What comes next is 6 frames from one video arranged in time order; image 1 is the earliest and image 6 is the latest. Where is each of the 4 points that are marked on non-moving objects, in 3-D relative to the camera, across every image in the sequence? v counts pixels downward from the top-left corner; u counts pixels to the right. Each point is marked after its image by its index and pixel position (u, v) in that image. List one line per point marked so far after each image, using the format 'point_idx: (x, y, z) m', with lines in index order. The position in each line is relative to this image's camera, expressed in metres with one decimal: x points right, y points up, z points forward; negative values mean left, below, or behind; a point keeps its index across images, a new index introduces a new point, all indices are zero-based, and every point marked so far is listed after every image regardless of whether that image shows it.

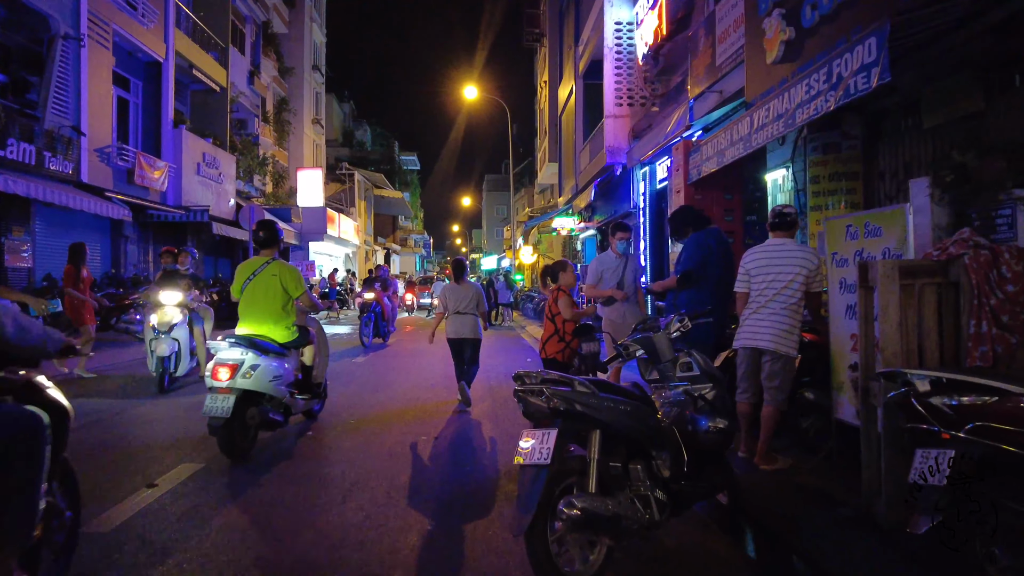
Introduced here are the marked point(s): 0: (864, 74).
0: (+2.5, +1.5, +4.9) m
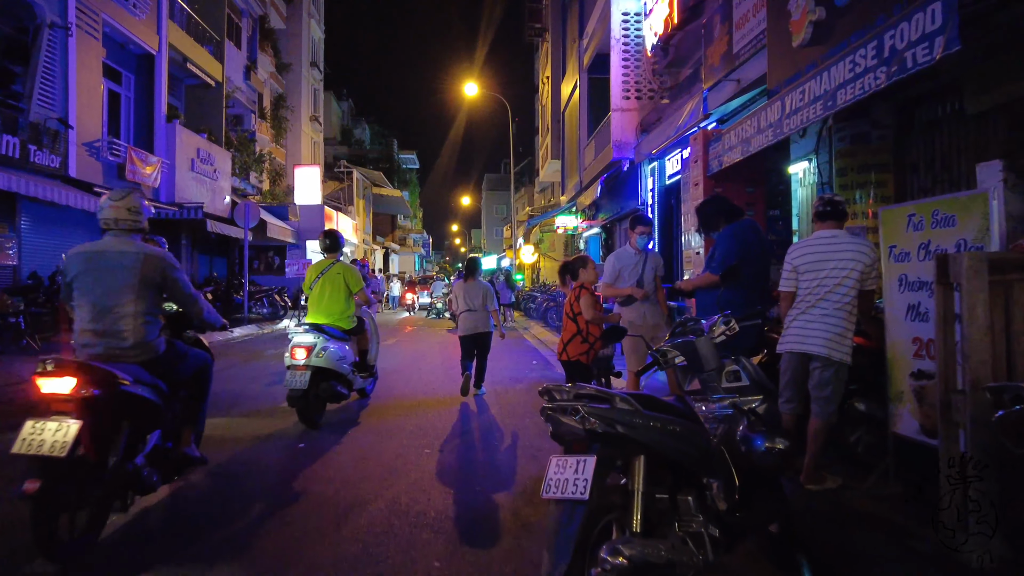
0: (+2.6, +1.6, +4.4) m
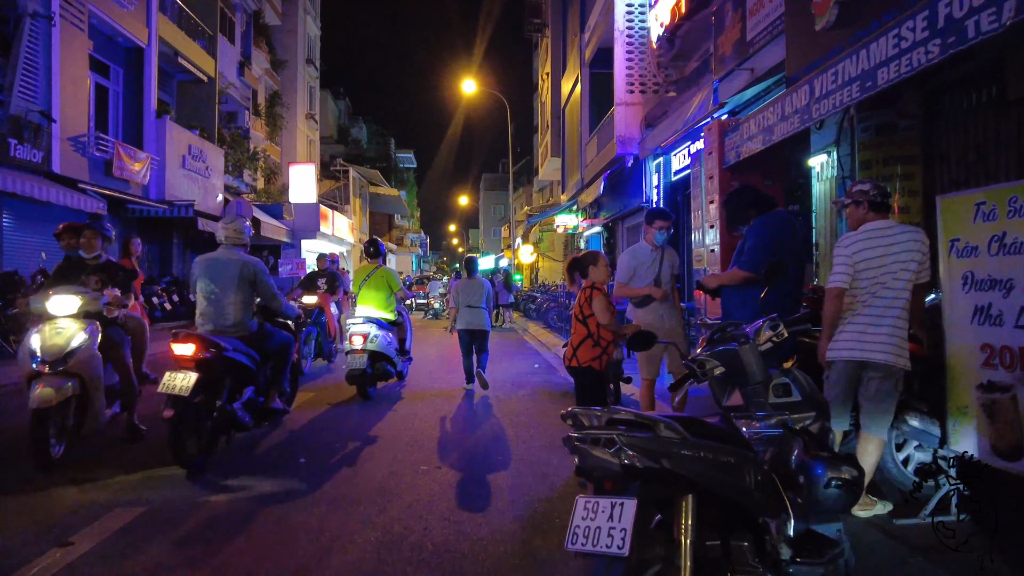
0: (+2.7, +1.6, +3.8) m
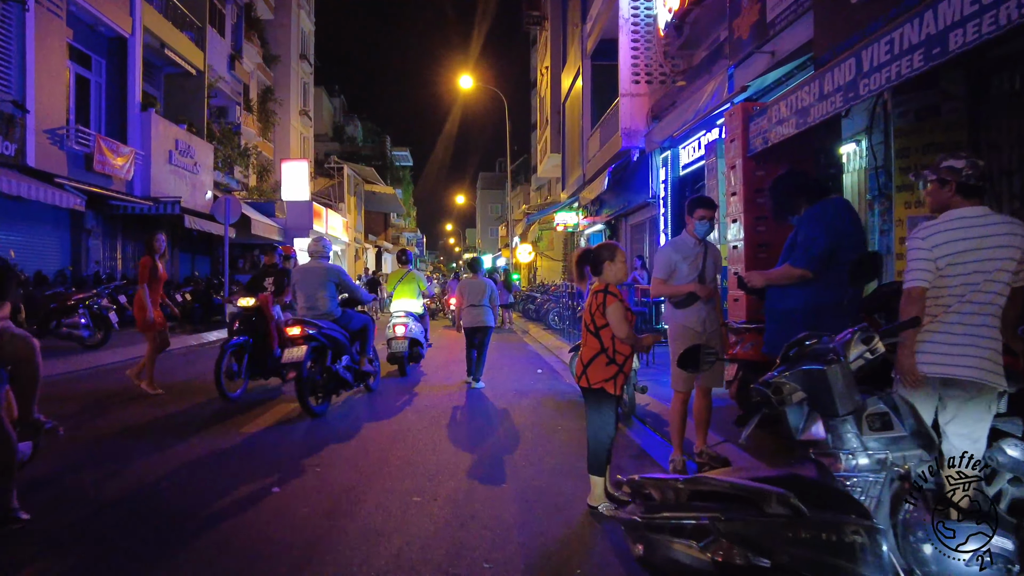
0: (+2.7, +1.6, +3.1) m
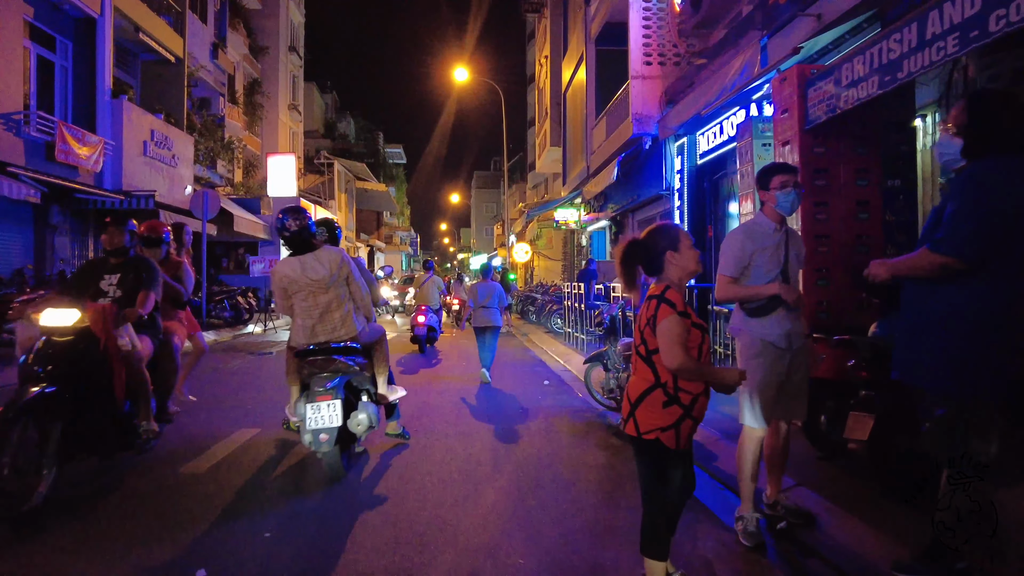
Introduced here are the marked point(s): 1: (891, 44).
0: (+2.9, +1.6, +1.8) m
1: (+2.8, +1.8, +5.1) m
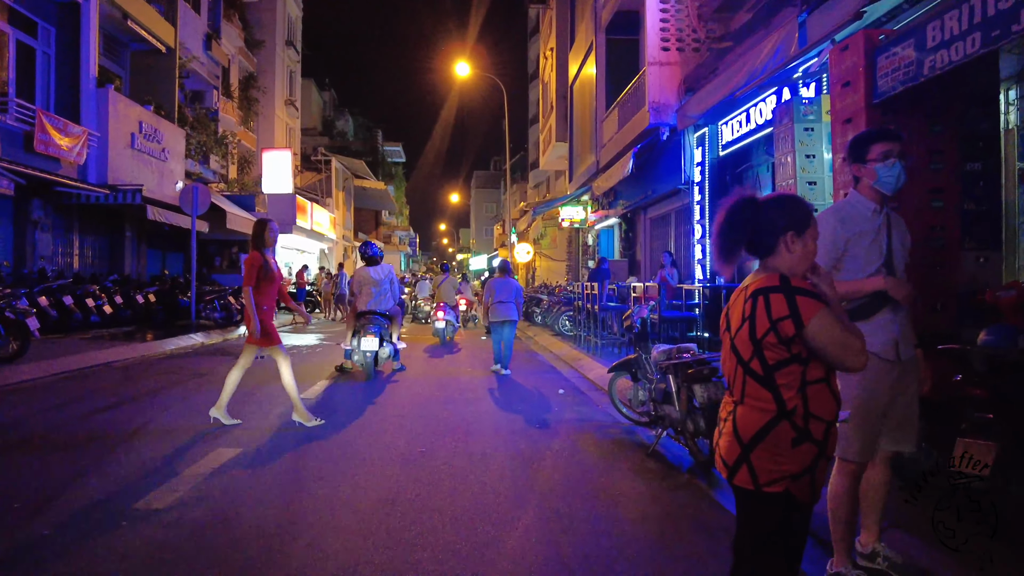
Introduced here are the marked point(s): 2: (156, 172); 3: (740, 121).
0: (+3.0, +1.6, +1.0) m
1: (+3.0, +1.8, +4.2) m
2: (-10.3, +3.3, +19.6) m
3: (+3.5, +2.5, +10.5) m
